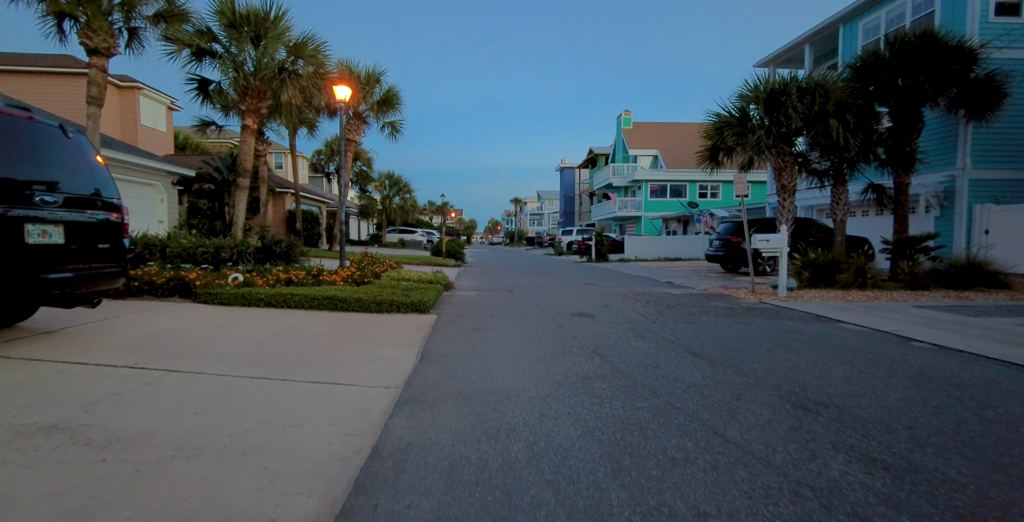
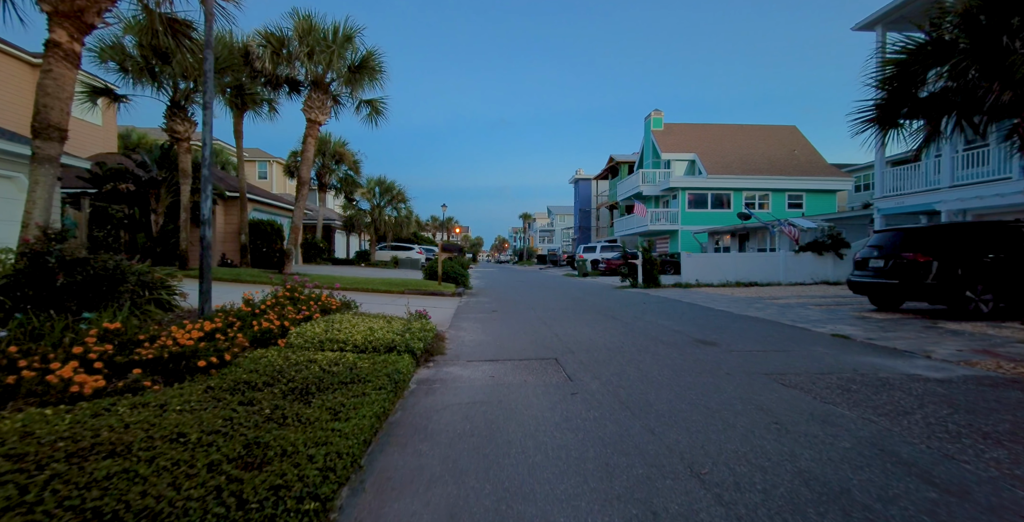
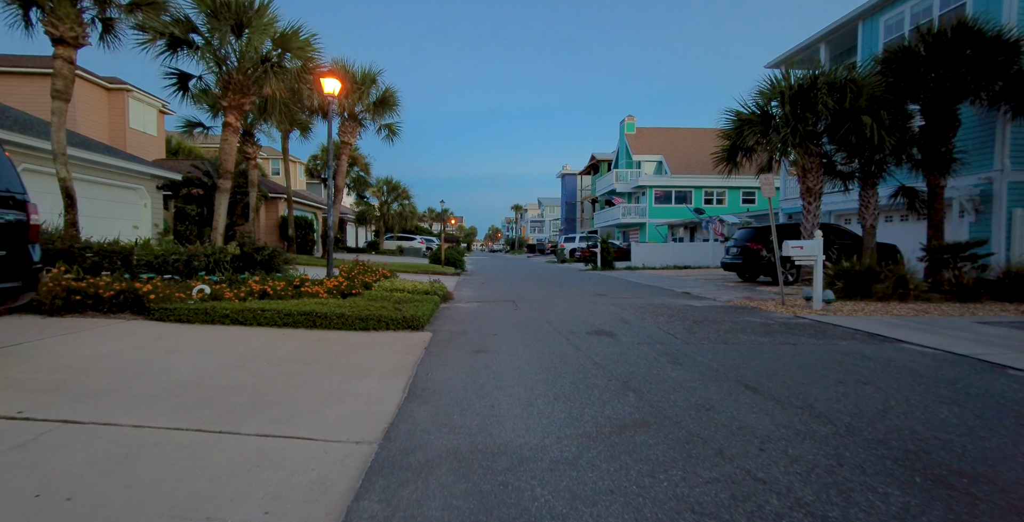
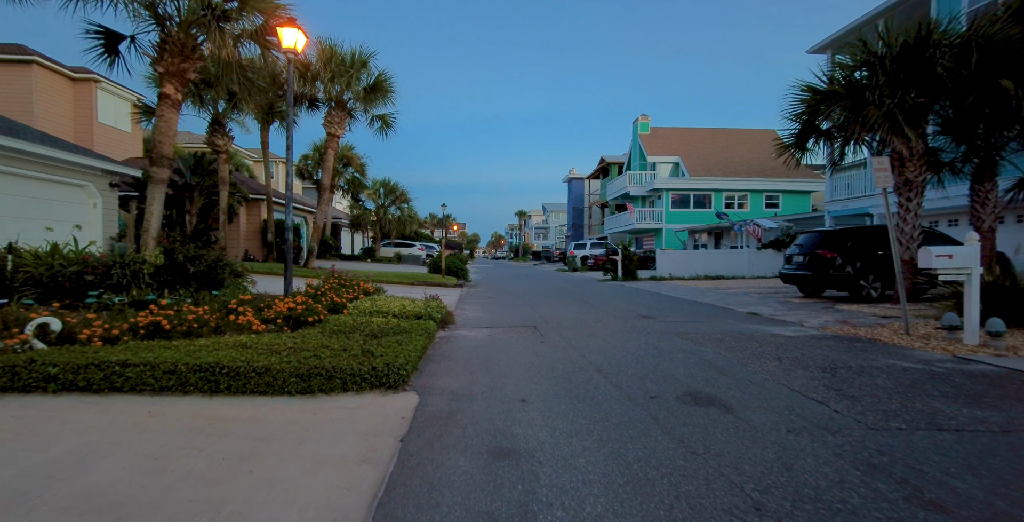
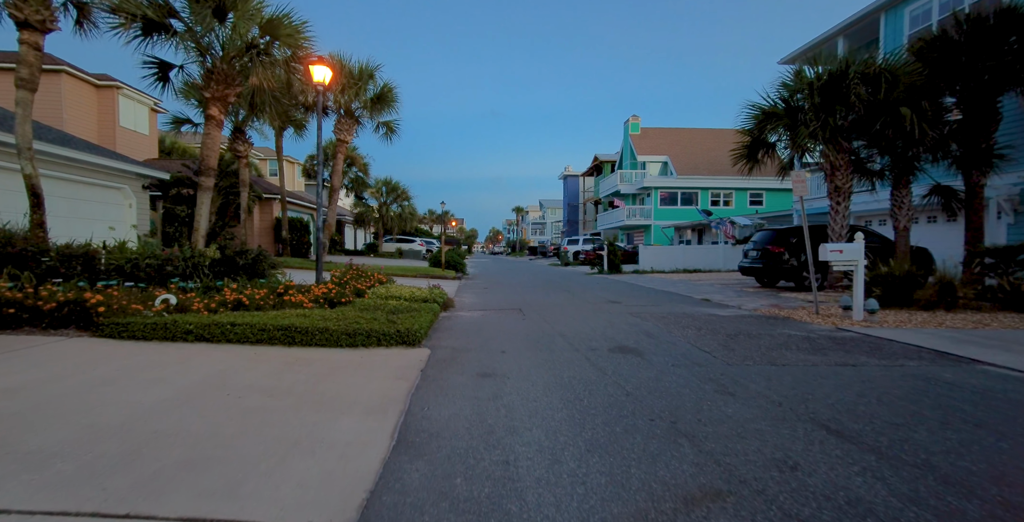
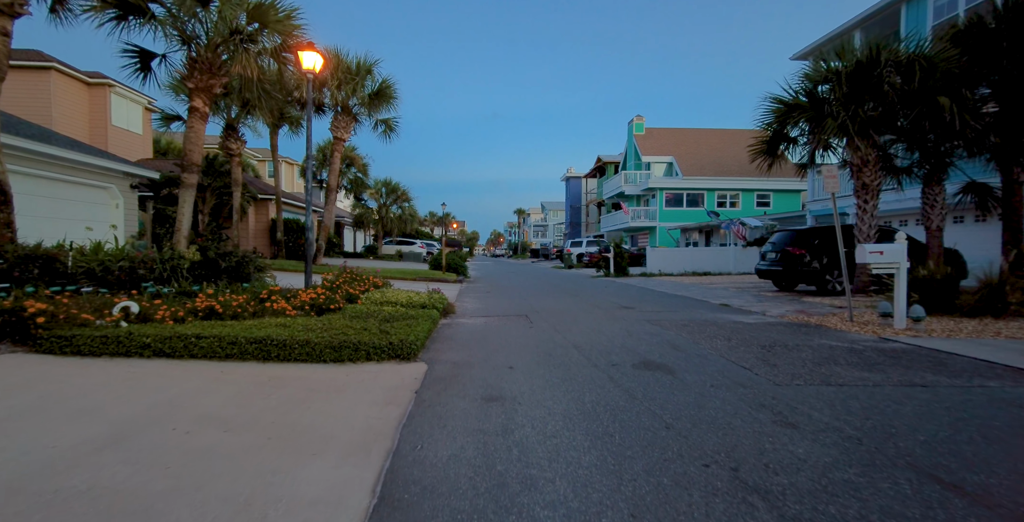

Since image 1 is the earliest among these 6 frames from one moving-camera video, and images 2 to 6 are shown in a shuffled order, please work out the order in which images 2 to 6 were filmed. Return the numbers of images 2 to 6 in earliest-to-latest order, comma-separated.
3, 5, 6, 4, 2
